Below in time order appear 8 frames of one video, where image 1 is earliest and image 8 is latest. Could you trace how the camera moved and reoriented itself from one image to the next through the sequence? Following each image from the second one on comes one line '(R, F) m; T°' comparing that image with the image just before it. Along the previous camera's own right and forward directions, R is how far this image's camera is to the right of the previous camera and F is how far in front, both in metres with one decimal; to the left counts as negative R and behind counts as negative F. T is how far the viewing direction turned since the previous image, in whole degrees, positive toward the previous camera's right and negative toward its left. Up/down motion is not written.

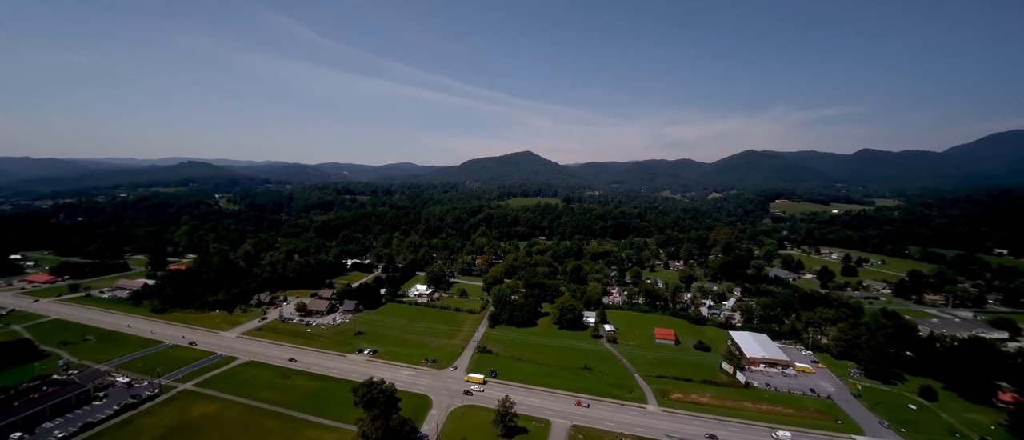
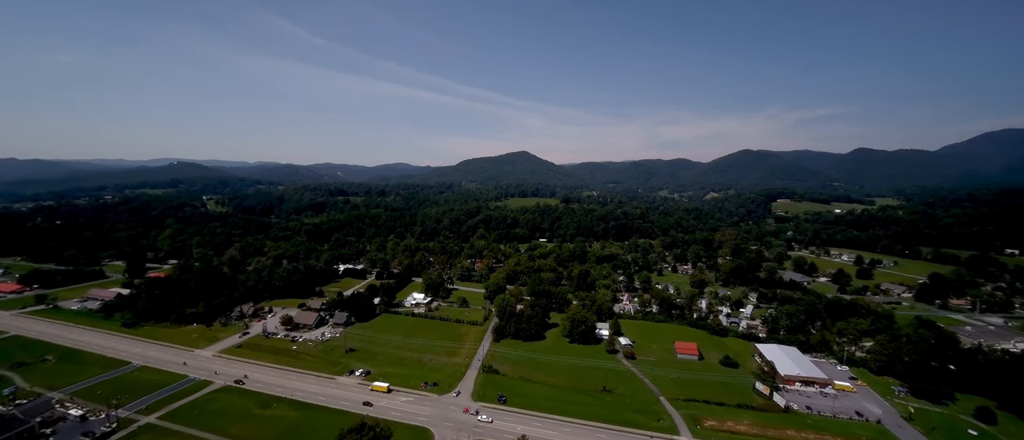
(-0.9, +3.2) m; +1°
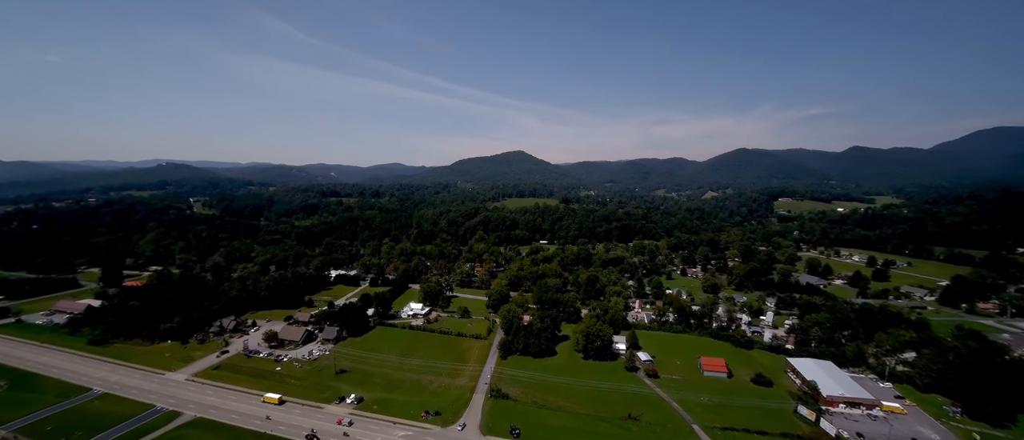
(-0.9, +3.2) m; +1°
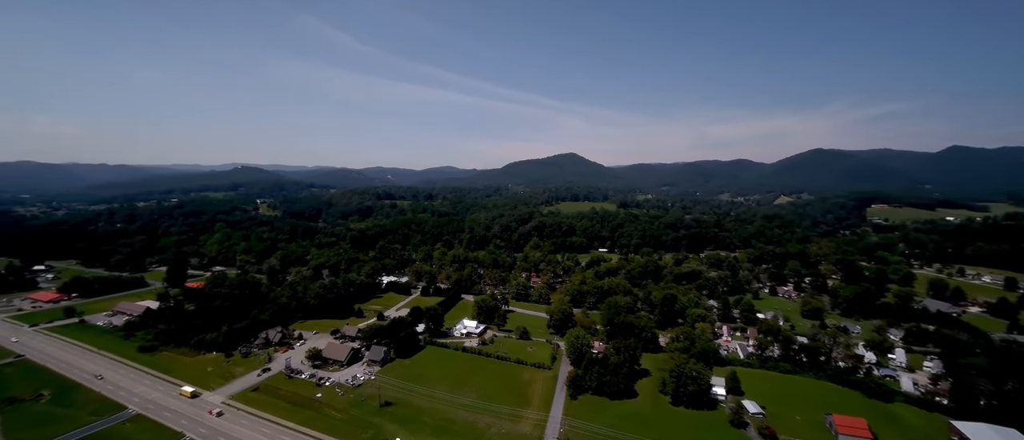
(-1.8, +4.7) m; -7°
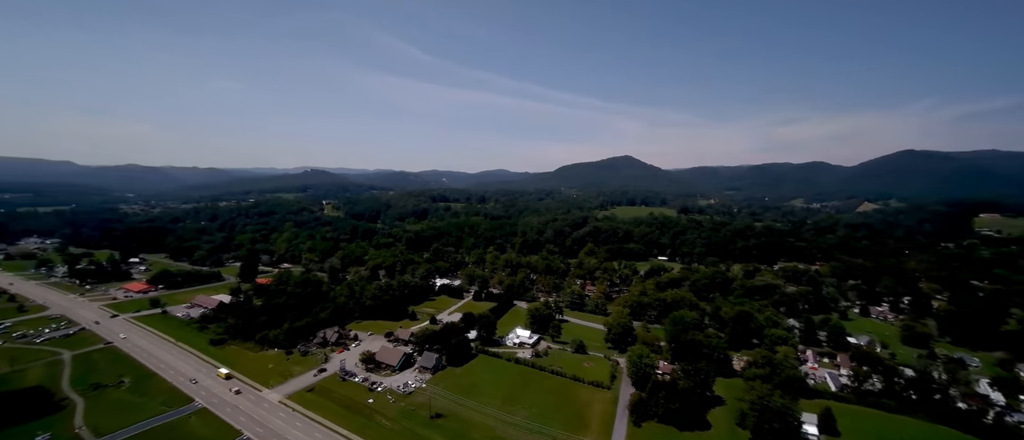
(-0.7, +1.8) m; -8°
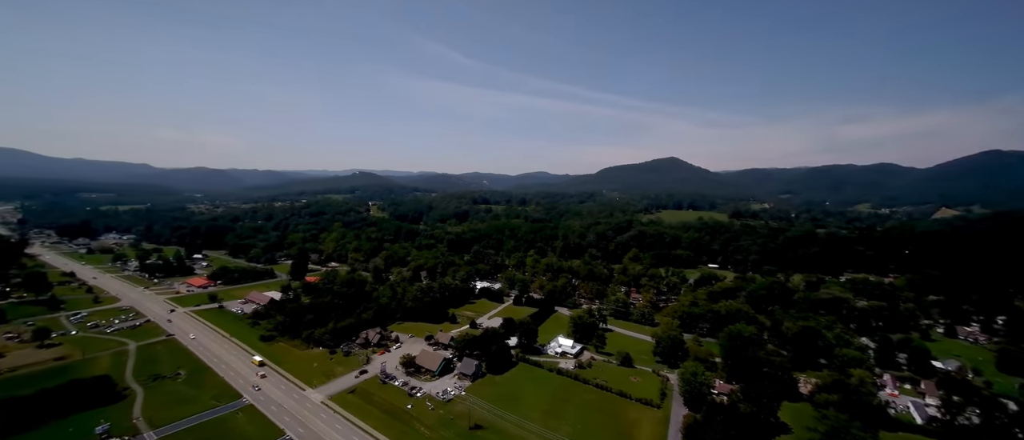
(-0.4, +1.2) m; -6°
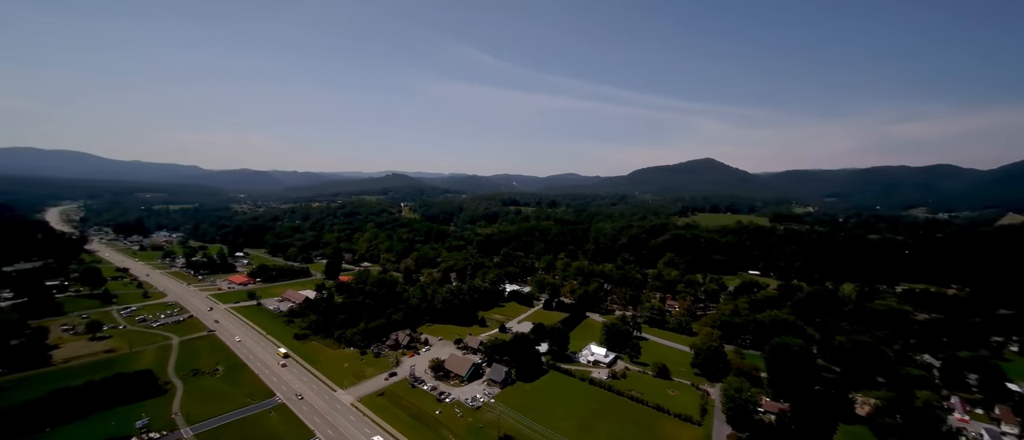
(-0.2, +0.9) m; -4°
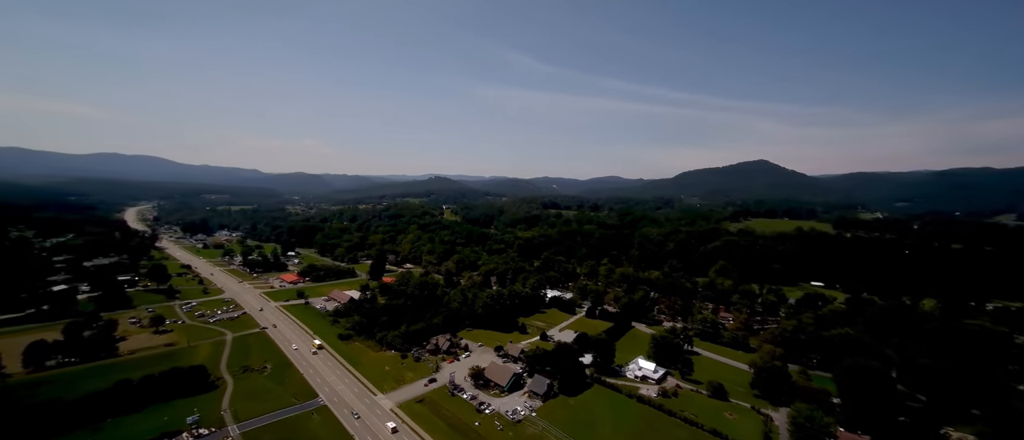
(-0.3, +1.1) m; -6°
